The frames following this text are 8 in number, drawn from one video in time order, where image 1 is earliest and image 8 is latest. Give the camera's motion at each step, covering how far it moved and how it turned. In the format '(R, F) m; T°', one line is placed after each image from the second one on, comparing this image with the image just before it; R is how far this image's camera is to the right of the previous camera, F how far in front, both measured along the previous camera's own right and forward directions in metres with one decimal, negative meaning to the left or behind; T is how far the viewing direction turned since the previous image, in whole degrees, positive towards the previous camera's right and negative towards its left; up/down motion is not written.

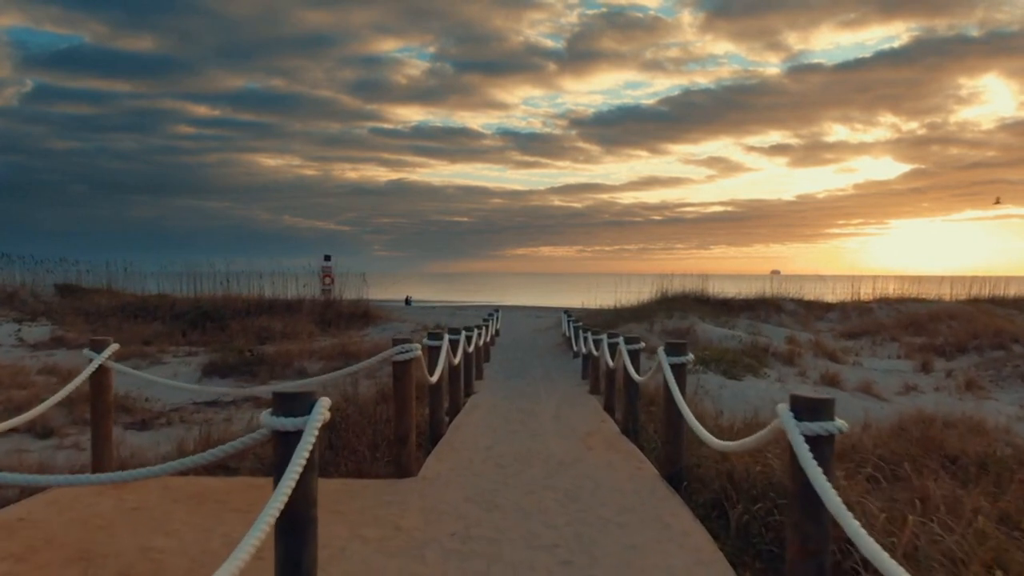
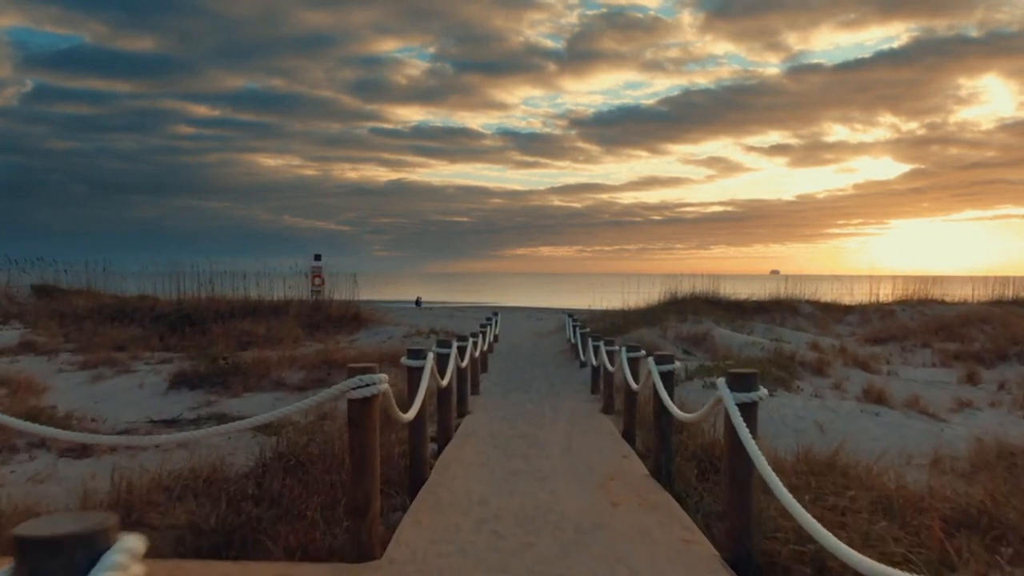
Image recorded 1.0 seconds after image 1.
(0.0, +1.5) m; 0°
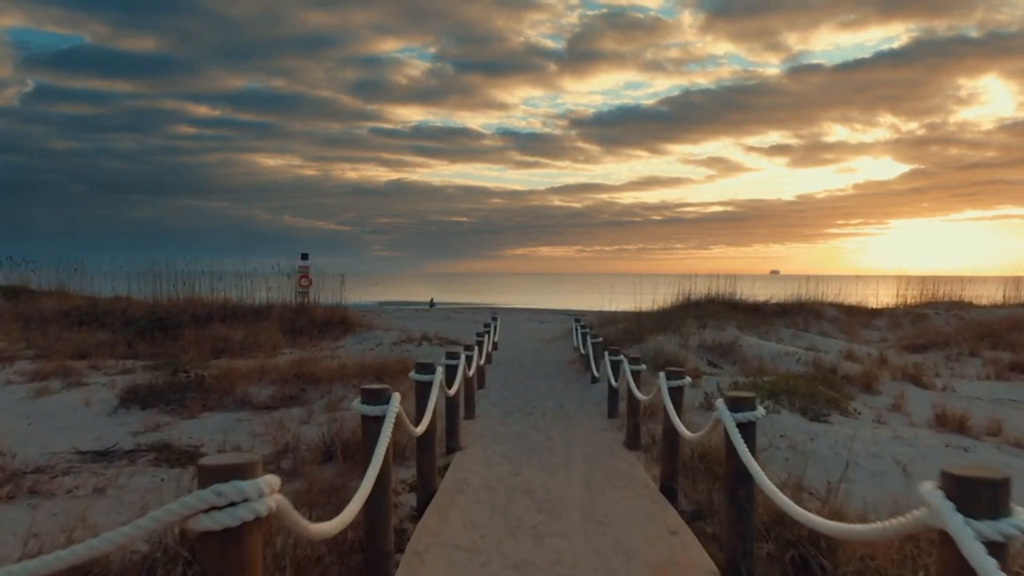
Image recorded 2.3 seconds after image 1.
(-0.1, +1.8) m; 0°
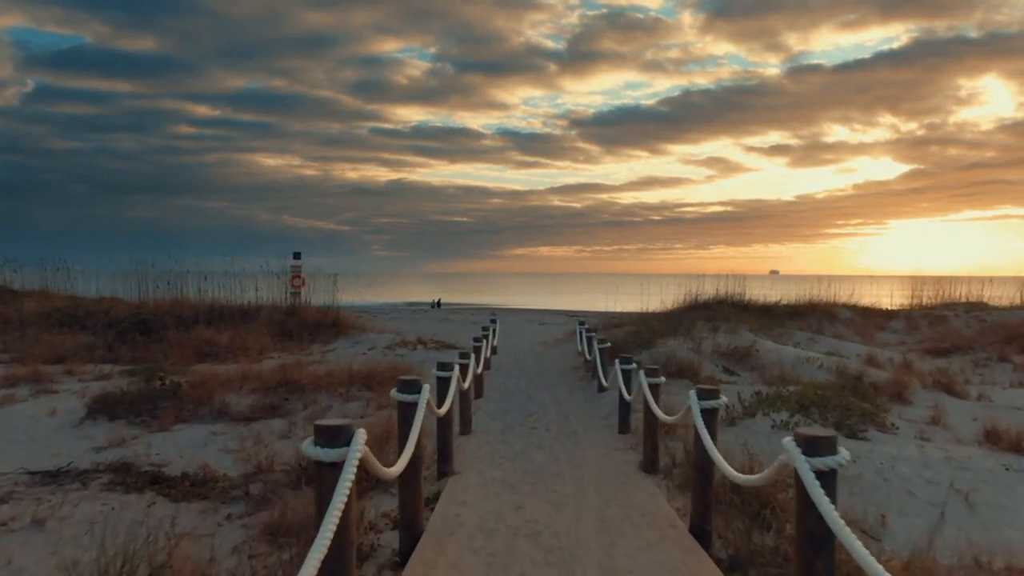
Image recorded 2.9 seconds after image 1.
(0.0, +0.9) m; 0°
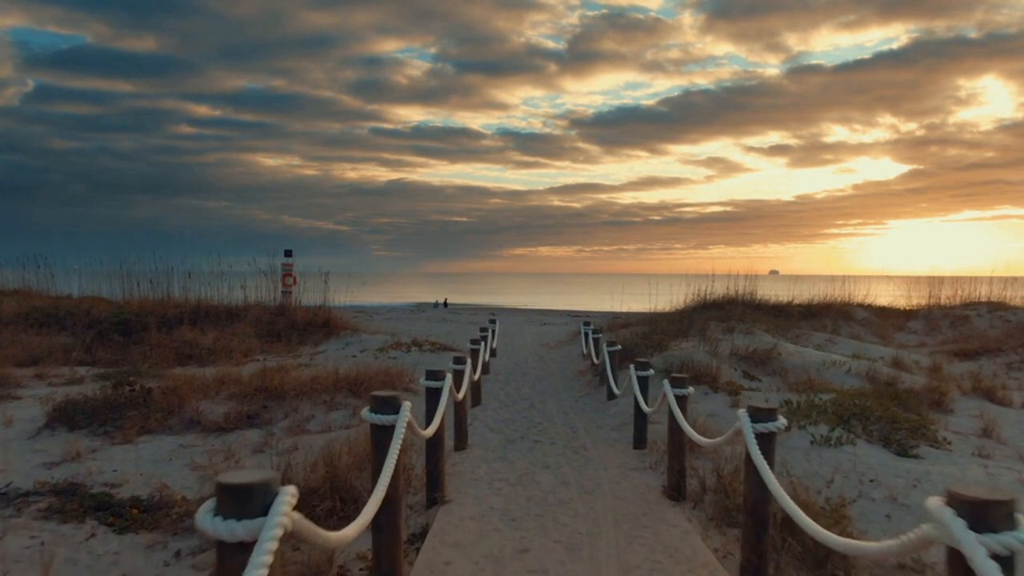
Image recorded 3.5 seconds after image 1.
(0.0, +1.0) m; 0°
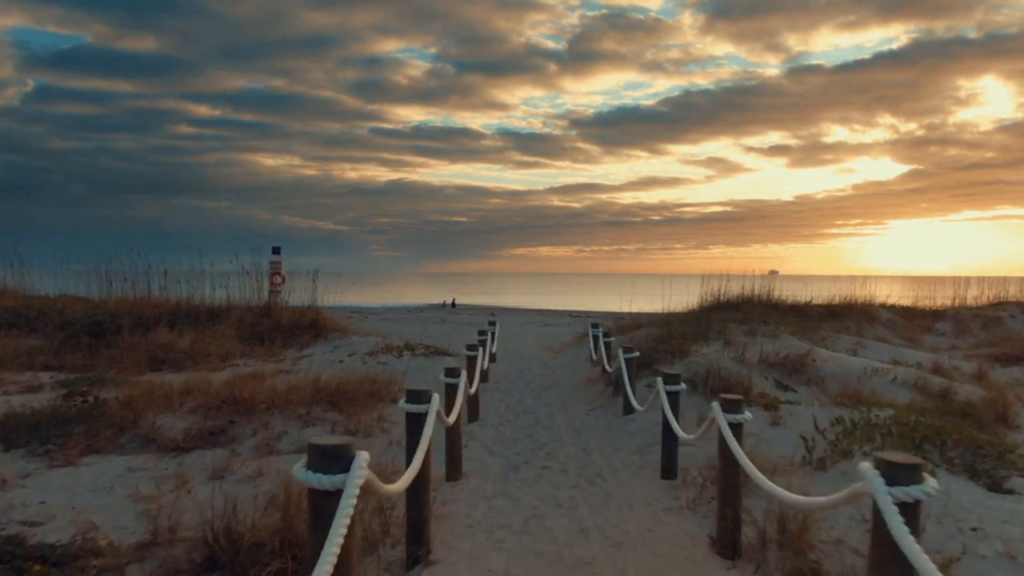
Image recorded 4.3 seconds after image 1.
(-0.1, +1.3) m; 0°
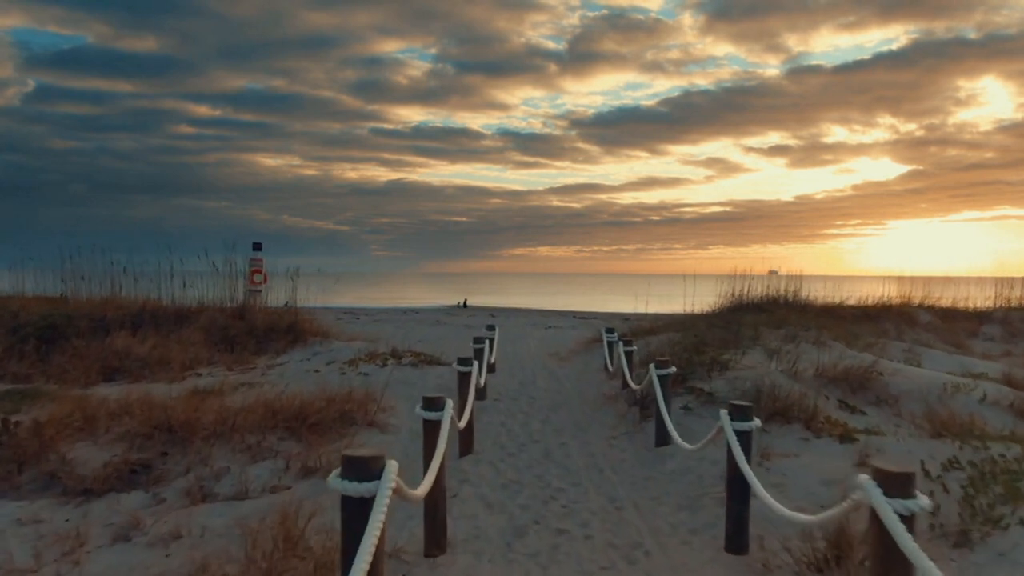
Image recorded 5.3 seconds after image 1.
(-0.1, +1.8) m; 0°
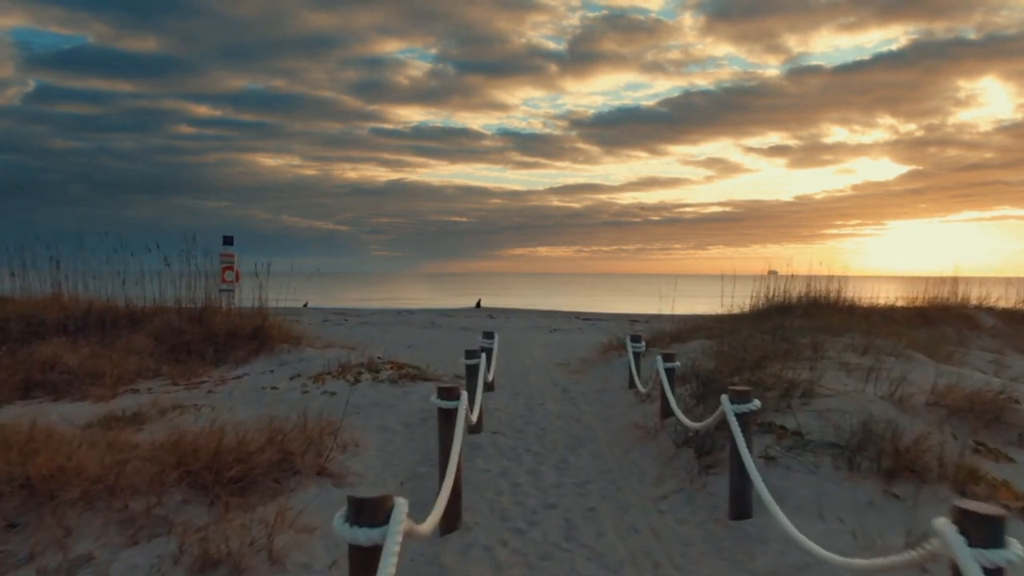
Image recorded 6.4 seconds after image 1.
(-0.1, +2.2) m; 0°
